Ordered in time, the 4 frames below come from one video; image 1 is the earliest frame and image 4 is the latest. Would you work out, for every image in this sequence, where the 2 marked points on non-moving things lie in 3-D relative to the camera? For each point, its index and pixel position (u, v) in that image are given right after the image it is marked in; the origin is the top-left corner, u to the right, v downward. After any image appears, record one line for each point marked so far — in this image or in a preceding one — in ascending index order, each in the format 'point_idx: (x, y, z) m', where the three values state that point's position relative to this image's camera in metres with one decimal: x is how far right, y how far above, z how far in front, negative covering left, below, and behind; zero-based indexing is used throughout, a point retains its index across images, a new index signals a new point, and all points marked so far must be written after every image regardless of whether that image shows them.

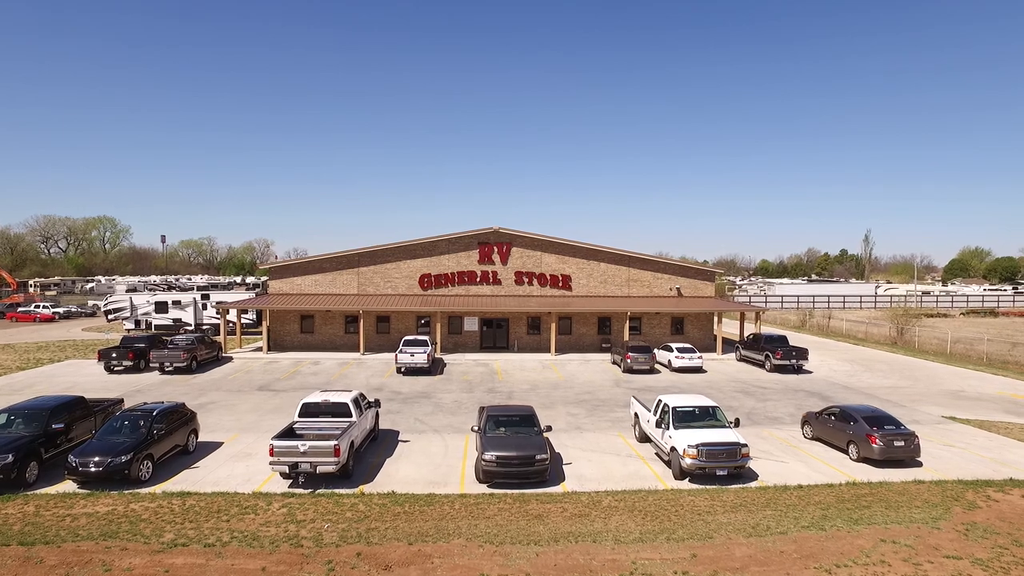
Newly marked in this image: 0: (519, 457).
0: (+0.1, -3.3, +13.2) m
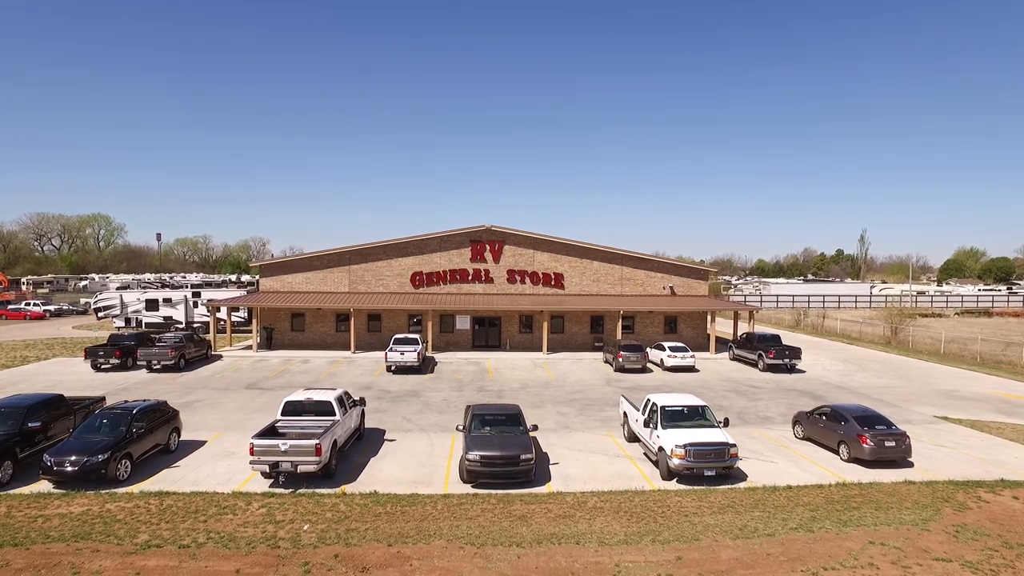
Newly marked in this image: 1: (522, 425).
0: (-0.2, -3.3, +13.0) m
1: (+0.2, -2.9, +14.4) m
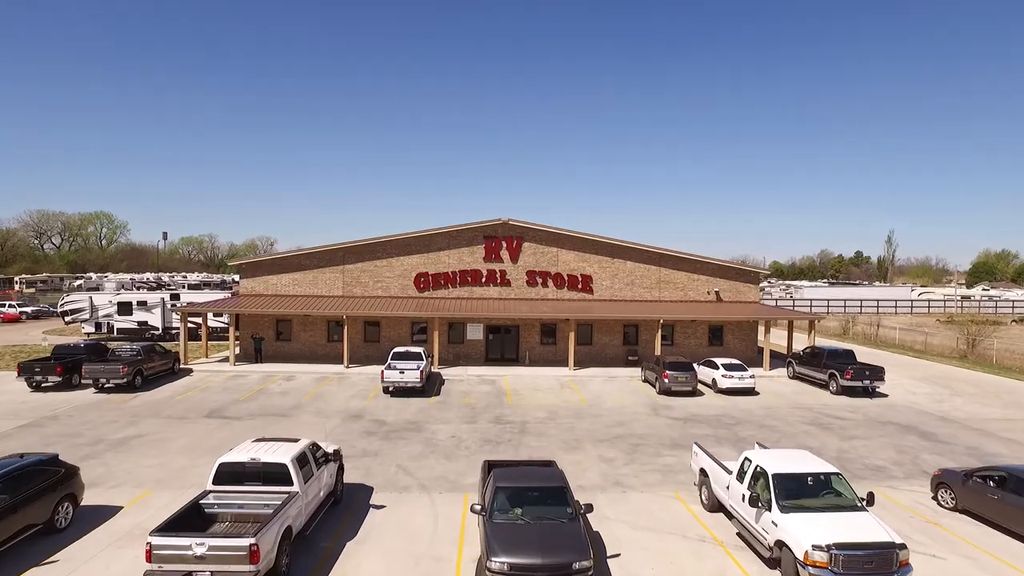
0: (+0.4, -3.4, +8.2) m
1: (+0.8, -3.1, +9.6) m
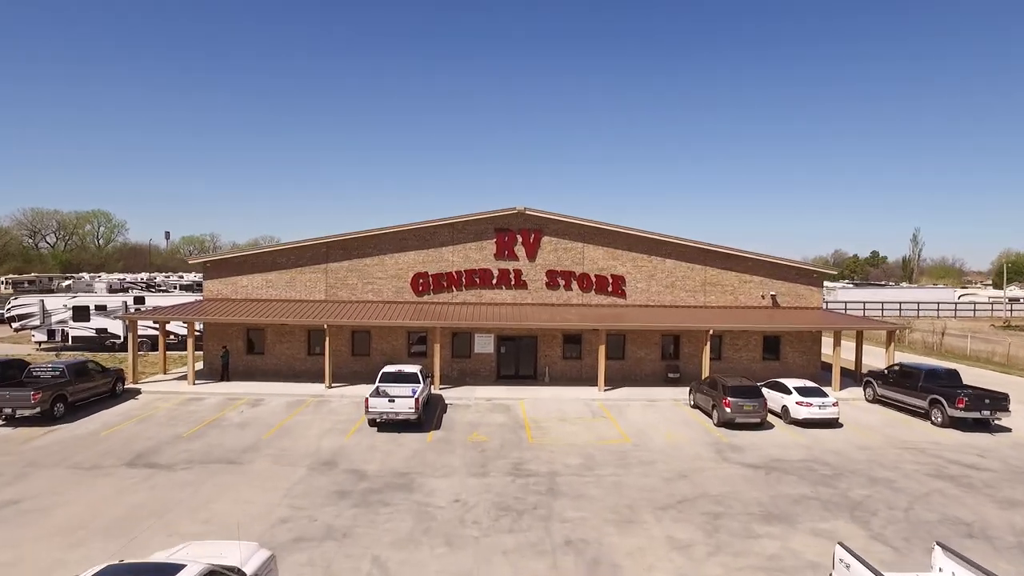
0: (+0.8, -3.5, +3.3) m
1: (+1.3, -3.2, +4.7) m
